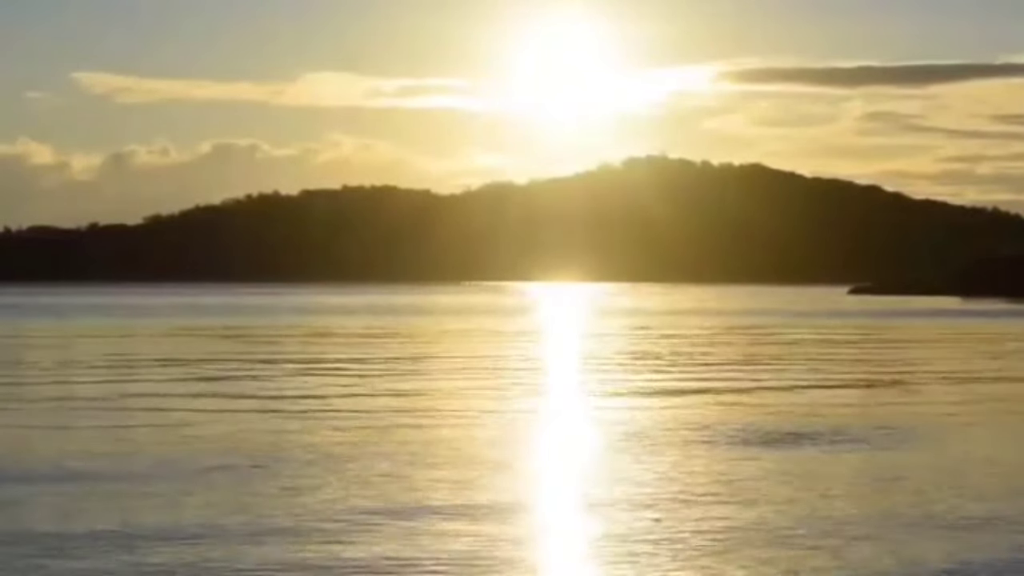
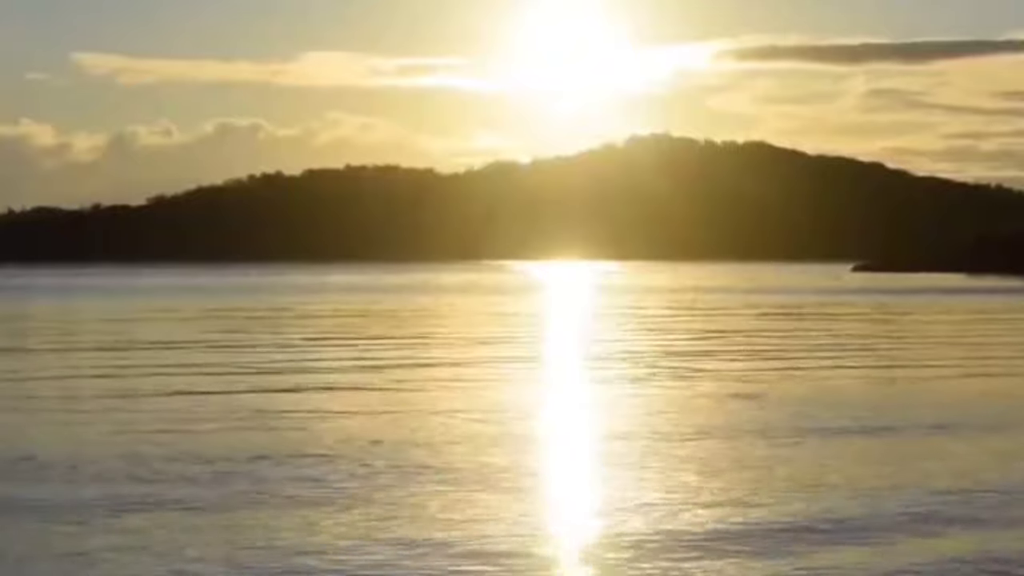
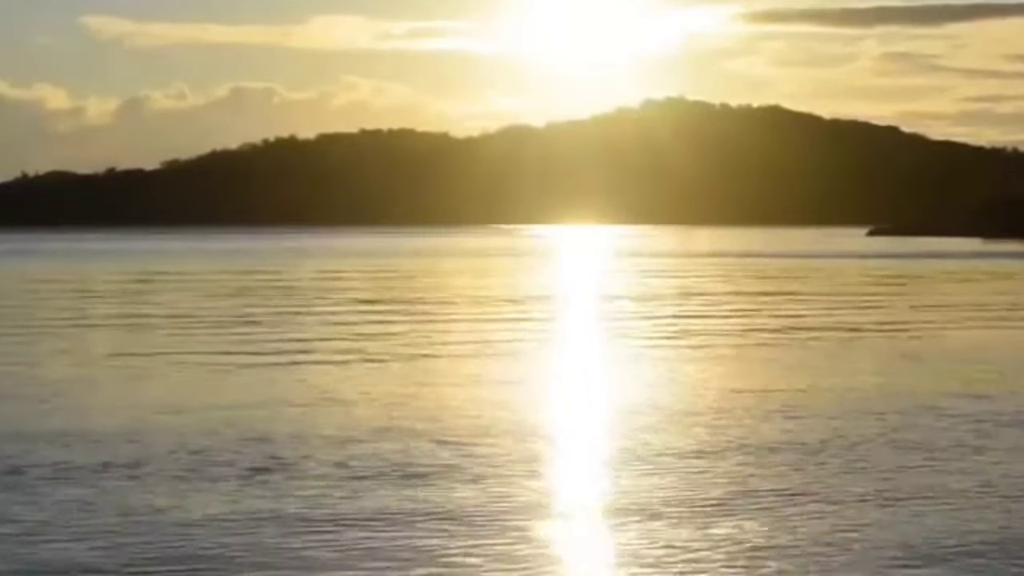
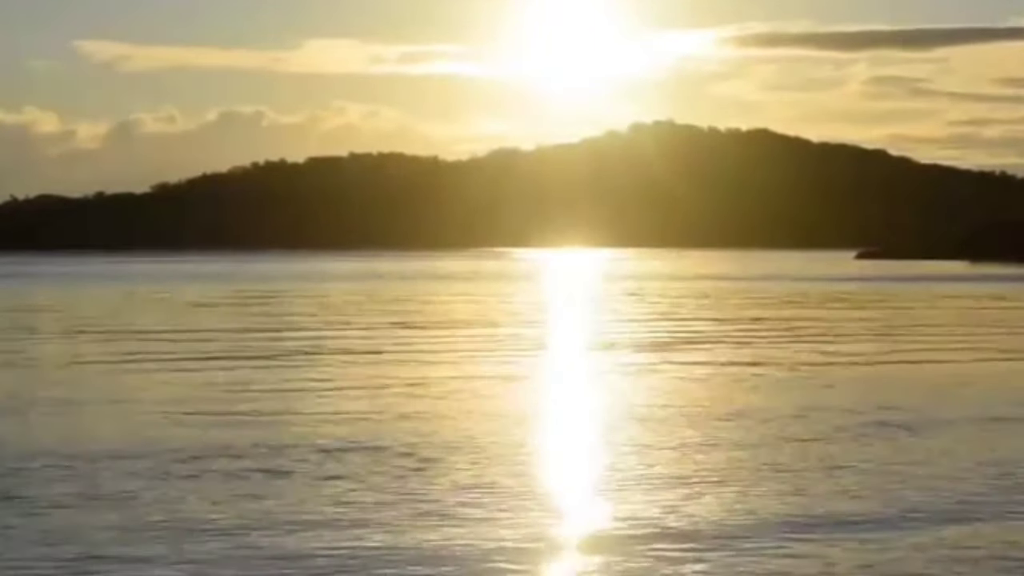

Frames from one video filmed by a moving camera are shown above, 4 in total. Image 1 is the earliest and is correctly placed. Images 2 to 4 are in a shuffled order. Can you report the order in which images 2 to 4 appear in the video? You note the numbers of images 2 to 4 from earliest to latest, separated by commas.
2, 4, 3
